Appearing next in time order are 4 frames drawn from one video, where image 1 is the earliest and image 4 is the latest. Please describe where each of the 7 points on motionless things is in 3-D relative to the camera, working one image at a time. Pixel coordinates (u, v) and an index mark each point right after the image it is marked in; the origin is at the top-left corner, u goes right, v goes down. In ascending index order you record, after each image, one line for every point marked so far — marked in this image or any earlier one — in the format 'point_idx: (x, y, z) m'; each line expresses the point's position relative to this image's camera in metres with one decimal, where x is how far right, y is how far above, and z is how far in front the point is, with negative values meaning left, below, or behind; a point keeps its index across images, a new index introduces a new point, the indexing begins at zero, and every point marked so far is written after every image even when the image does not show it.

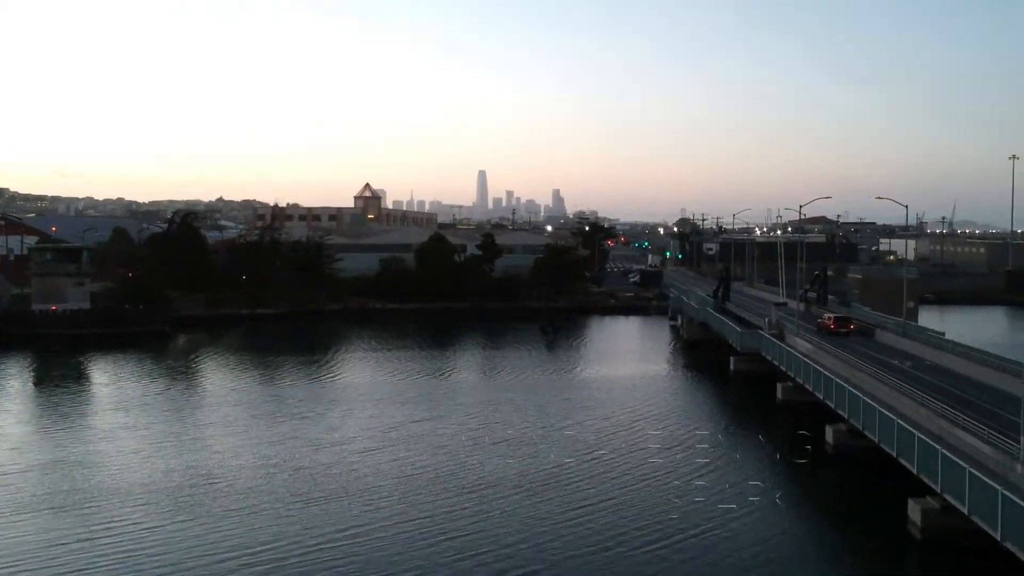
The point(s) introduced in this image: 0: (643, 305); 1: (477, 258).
0: (+3.3, -0.4, +19.0) m
1: (-0.9, +0.8, +19.5) m
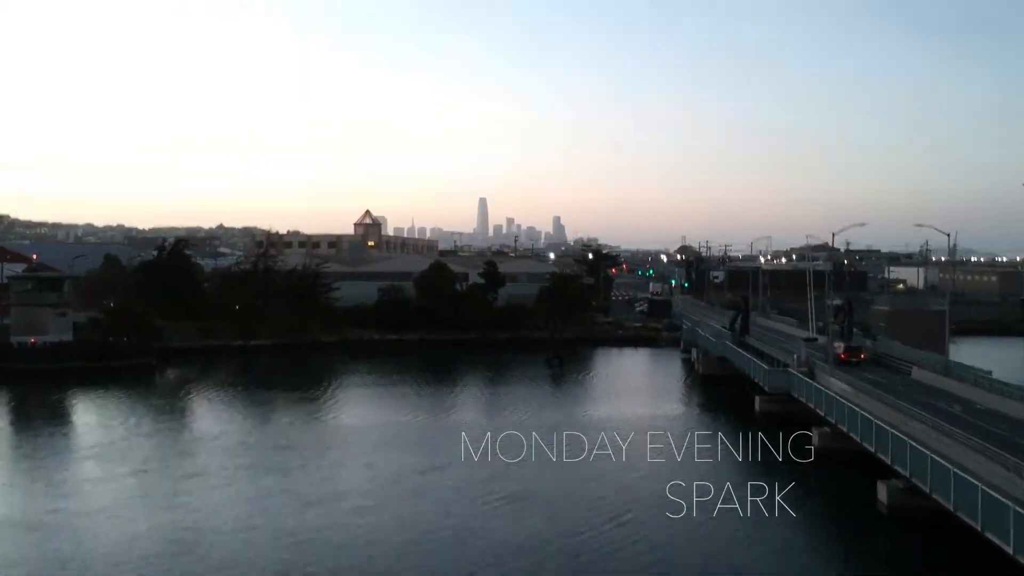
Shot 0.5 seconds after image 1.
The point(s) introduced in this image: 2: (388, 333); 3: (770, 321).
0: (+3.4, -1.2, +18.3) m
1: (-0.8, 0.0, +18.8) m
2: (-2.9, -1.1, +17.7) m
3: (+5.5, -0.7, +16.1) m
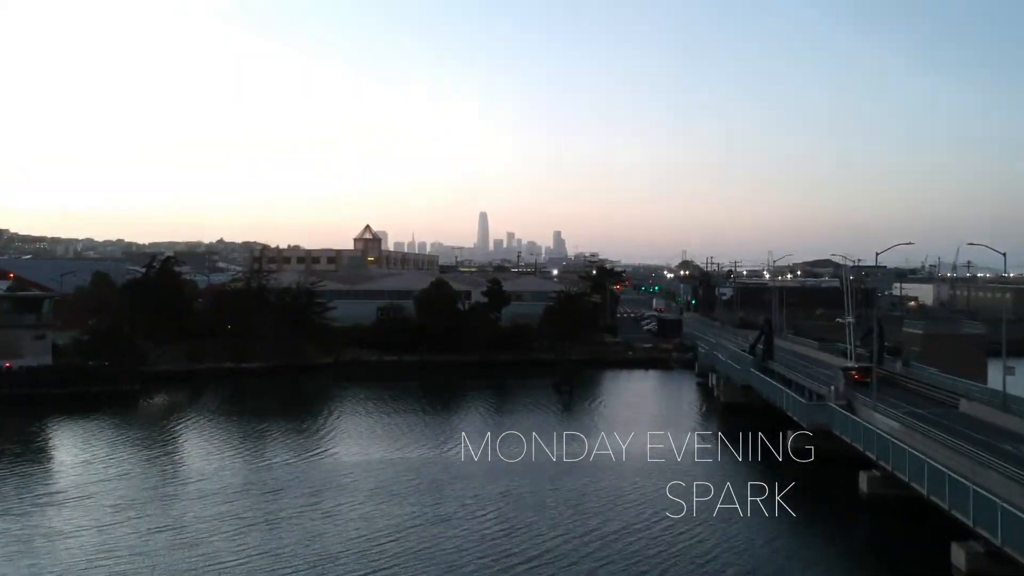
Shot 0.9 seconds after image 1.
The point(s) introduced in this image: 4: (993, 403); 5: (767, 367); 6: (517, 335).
0: (+3.5, -1.6, +17.5) m
1: (-0.7, -0.4, +18.0) m
2: (-2.8, -1.5, +16.9) m
3: (+5.6, -1.1, +15.3) m
4: (+5.4, -1.3, +8.6) m
5: (+3.8, -1.2, +11.3) m
6: (+0.1, -1.1, +17.6) m
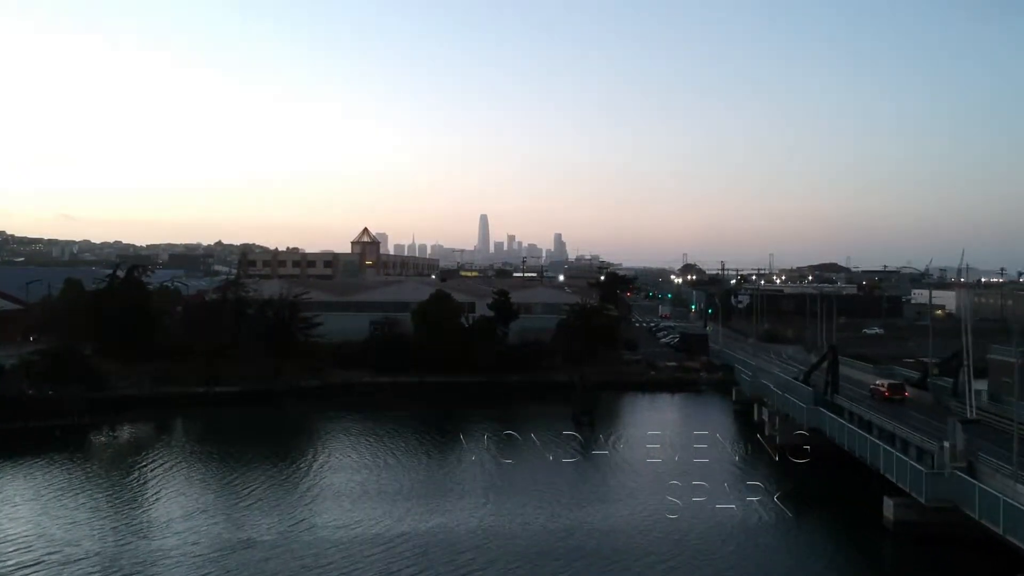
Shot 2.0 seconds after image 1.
0: (+3.7, -1.9, +15.6) m
1: (-0.5, -0.7, +16.1) m
2: (-2.6, -1.7, +15.1) m
3: (+5.8, -1.4, +13.5) m
4: (+5.6, -1.5, +6.8) m
5: (+4.0, -1.4, +9.5) m
6: (+0.3, -1.4, +15.7) m
